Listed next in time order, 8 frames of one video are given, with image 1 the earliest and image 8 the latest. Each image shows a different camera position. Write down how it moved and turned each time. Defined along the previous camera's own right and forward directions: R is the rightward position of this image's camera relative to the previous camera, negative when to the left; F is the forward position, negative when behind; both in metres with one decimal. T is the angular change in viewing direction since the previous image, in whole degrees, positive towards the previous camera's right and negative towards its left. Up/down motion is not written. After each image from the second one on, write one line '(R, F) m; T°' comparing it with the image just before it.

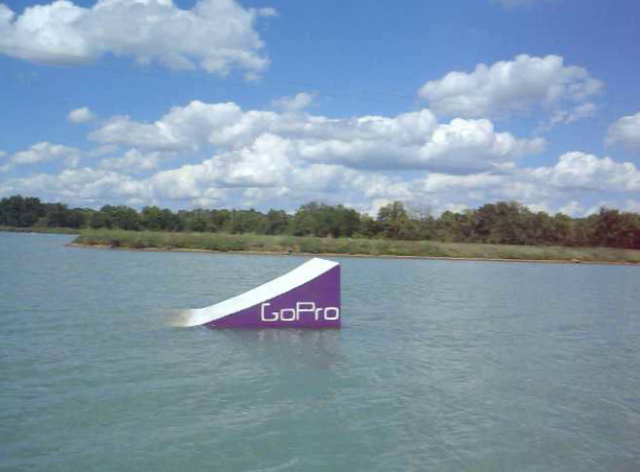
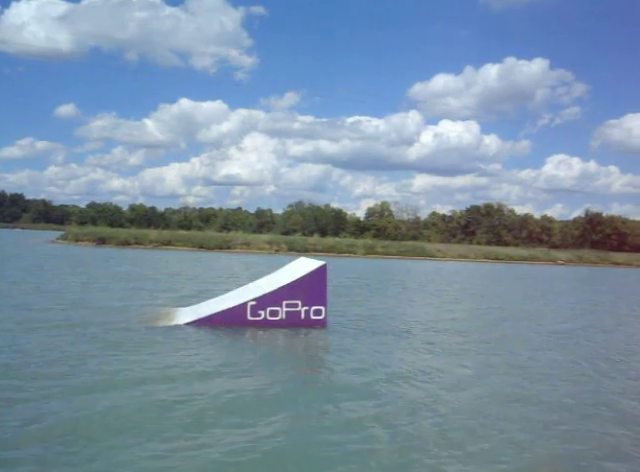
(-0.7, +0.1) m; +1°
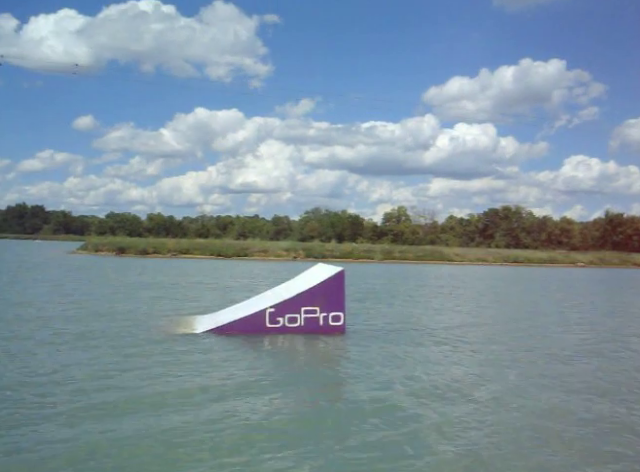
(0.0, +0.2) m; -2°
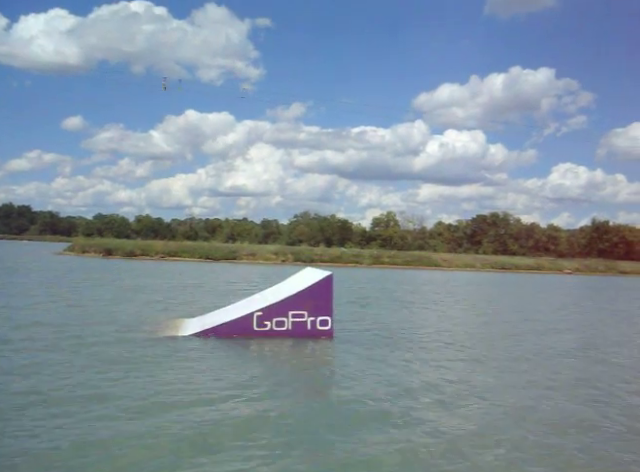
(+0.1, -0.1) m; +1°
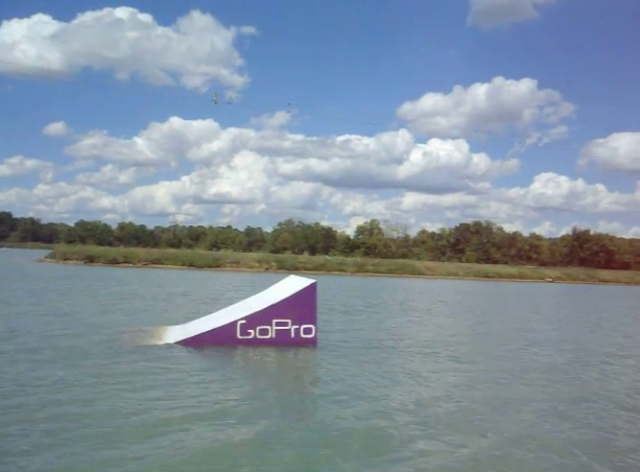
(-0.1, -0.1) m; +2°
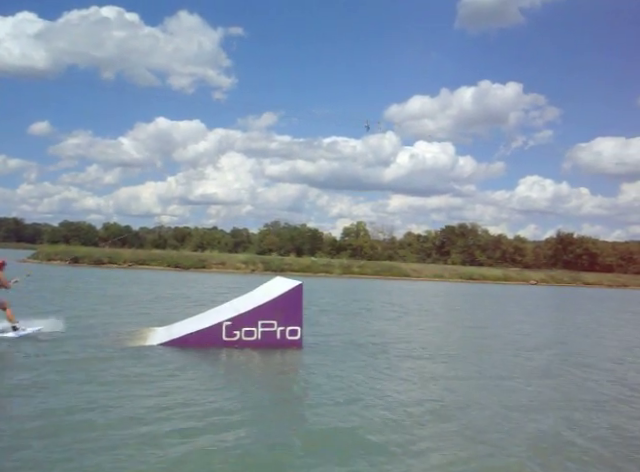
(0.0, 0.0) m; +1°
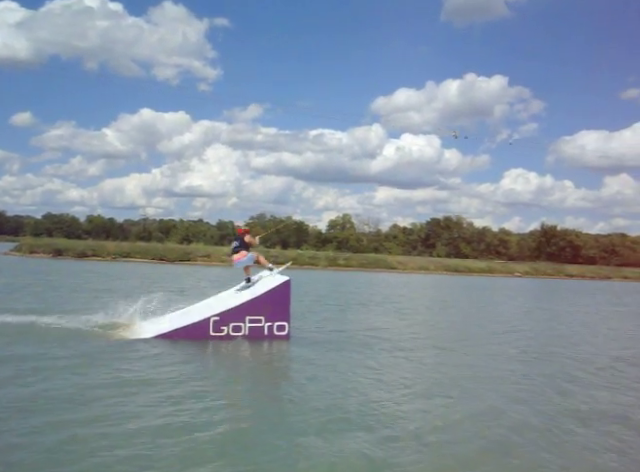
(-0.5, -0.4) m; +1°
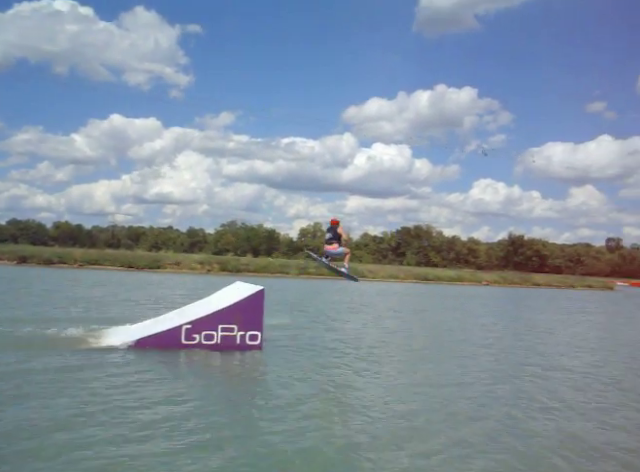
(-0.1, -0.2) m; +3°
